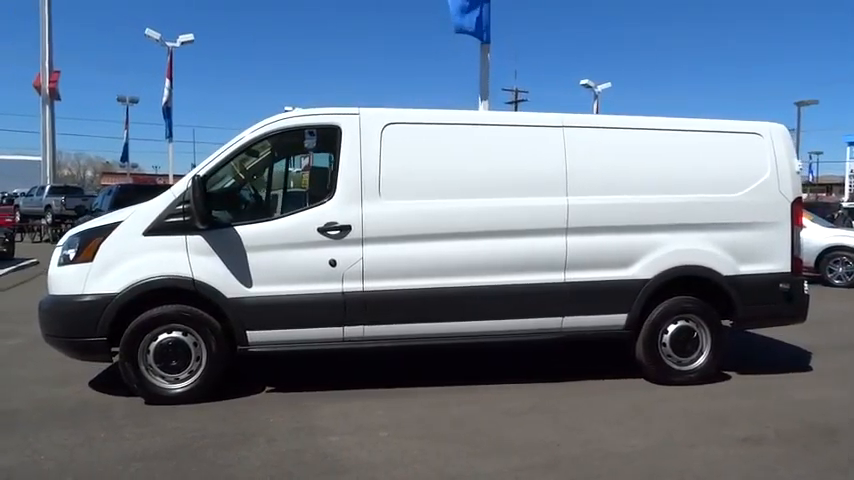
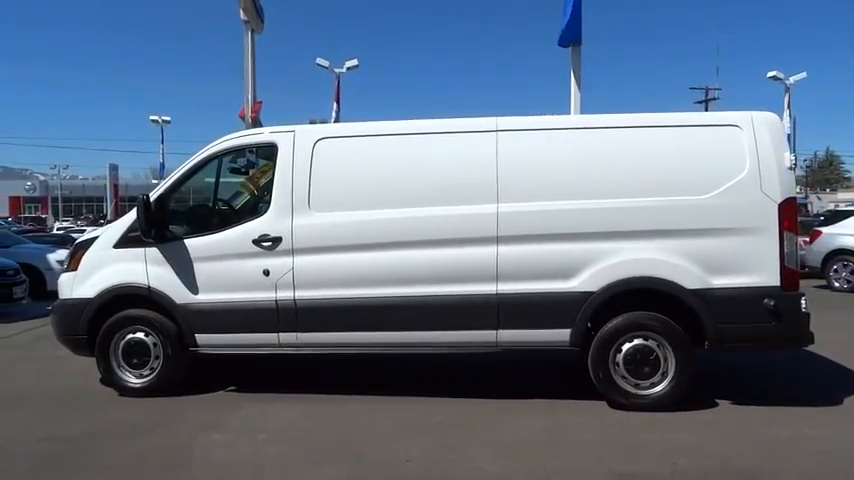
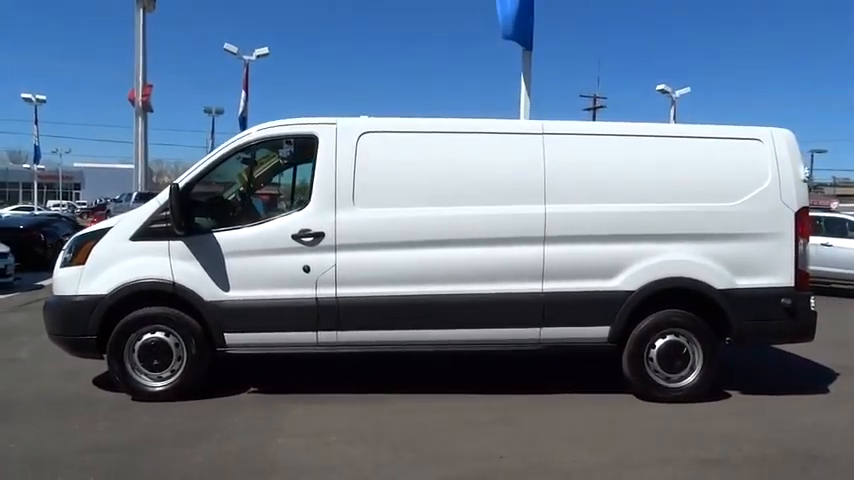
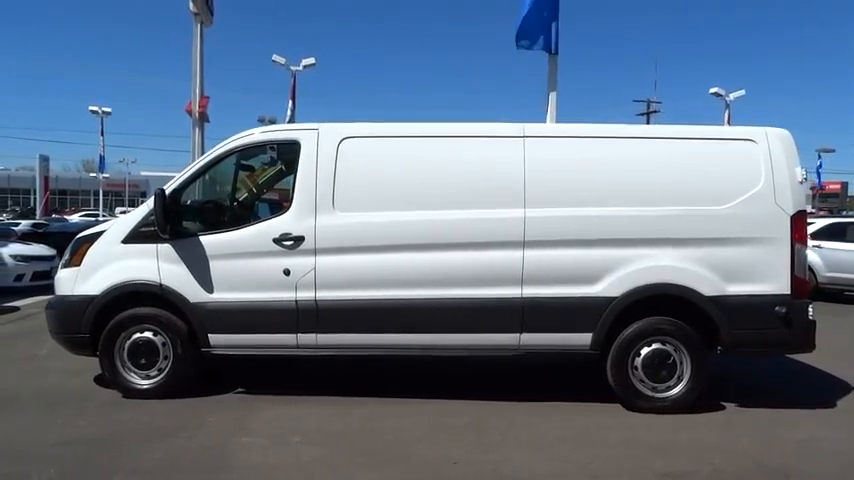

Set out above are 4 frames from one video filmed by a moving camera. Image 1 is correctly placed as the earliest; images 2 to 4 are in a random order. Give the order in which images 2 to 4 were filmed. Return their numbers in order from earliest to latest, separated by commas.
3, 4, 2
